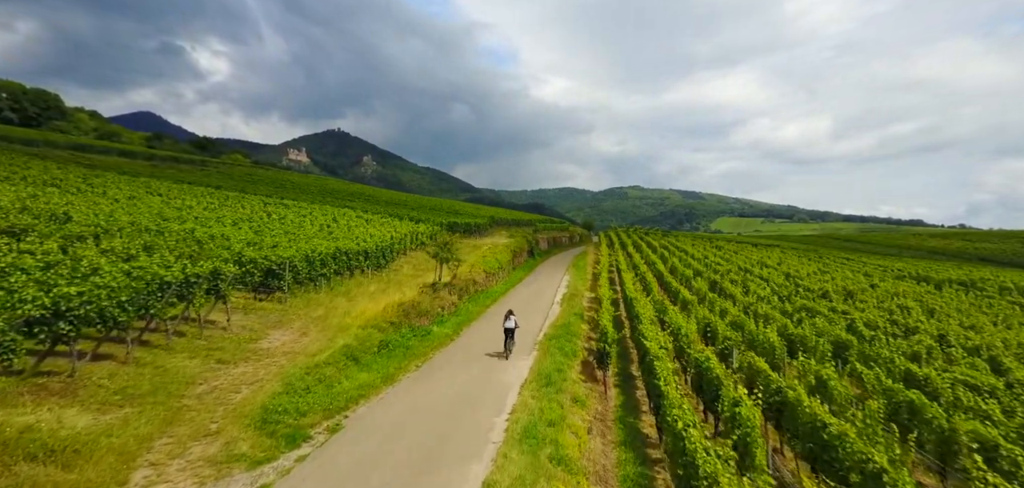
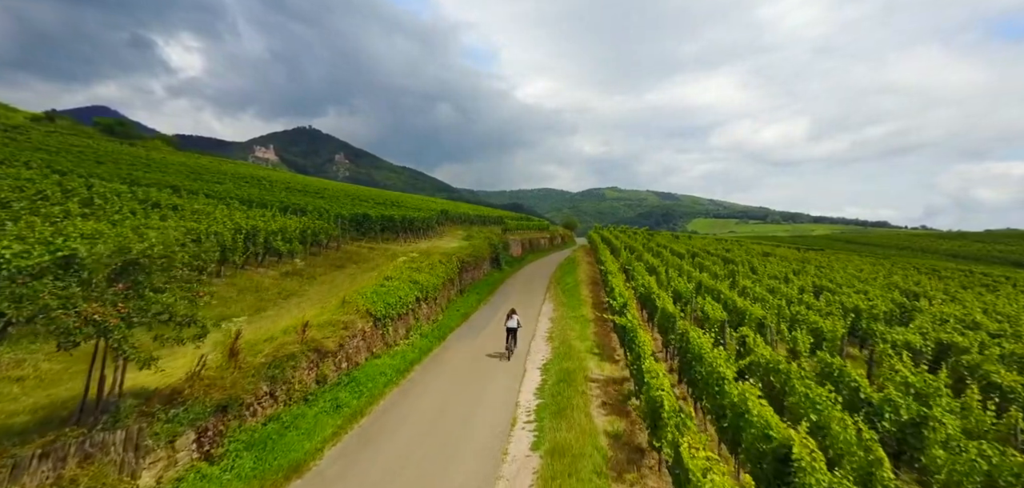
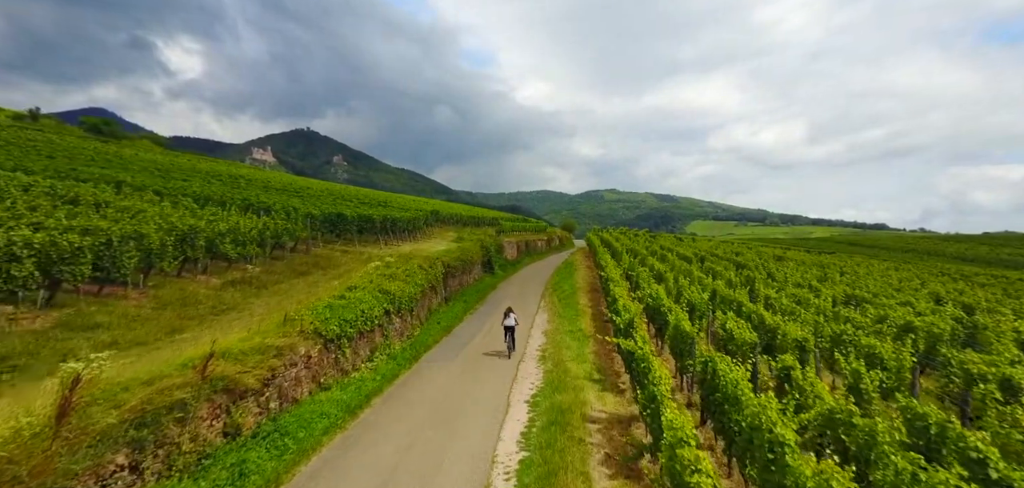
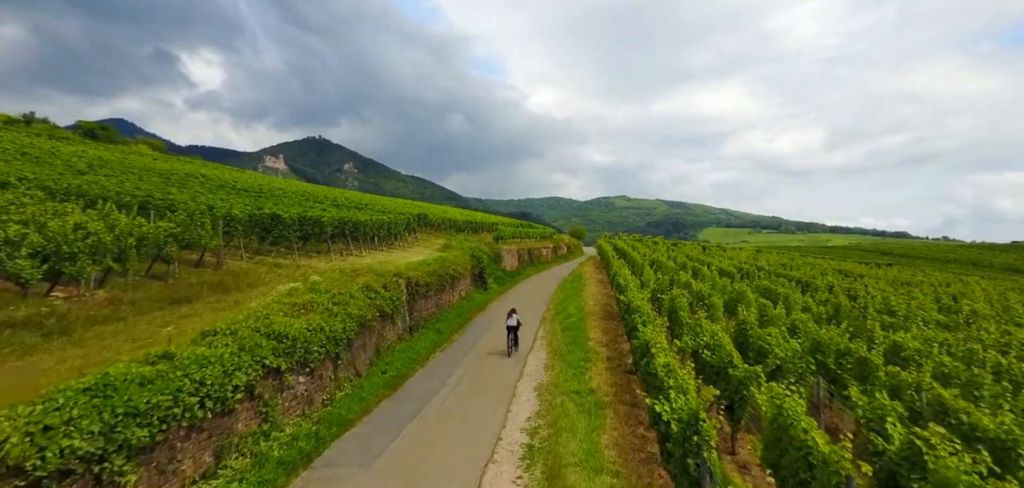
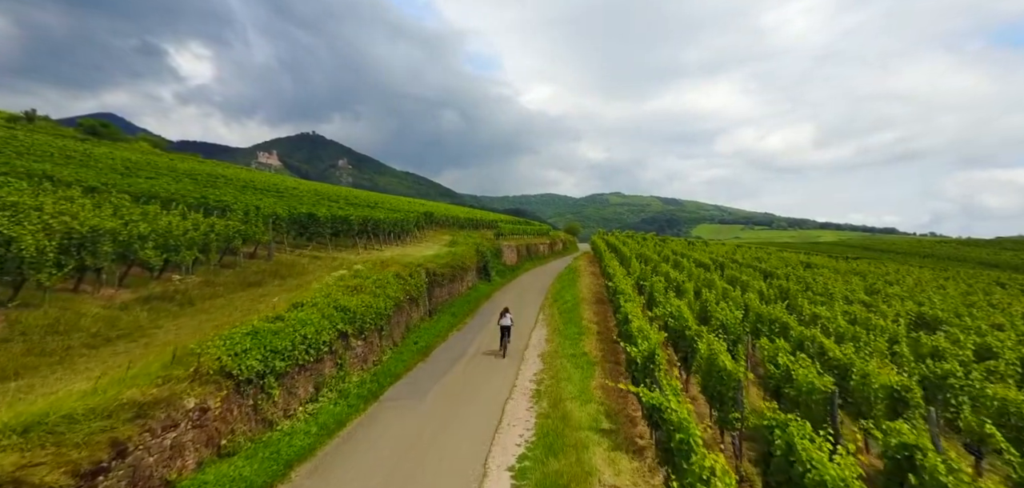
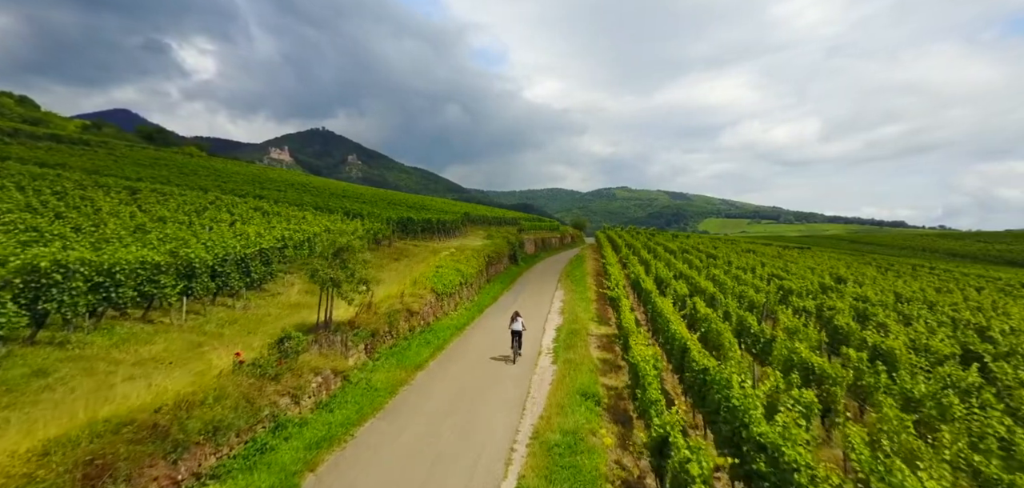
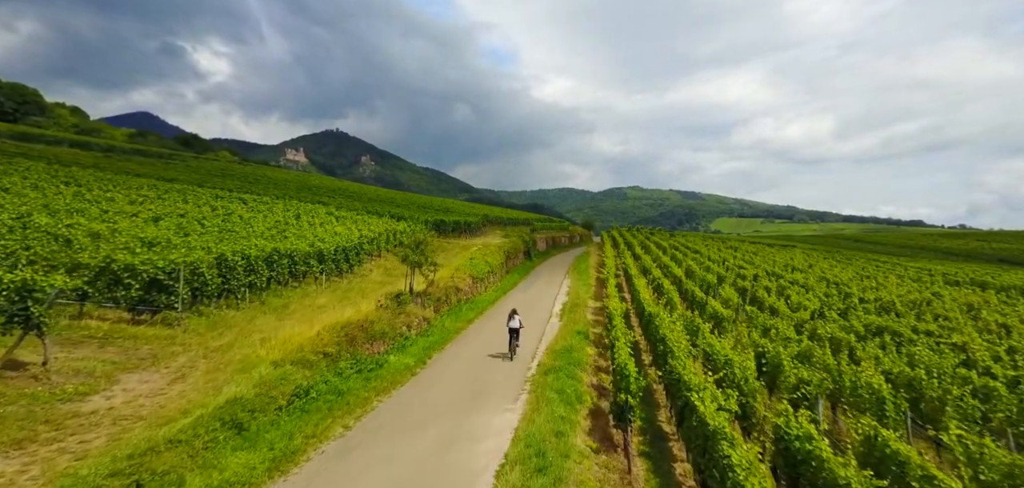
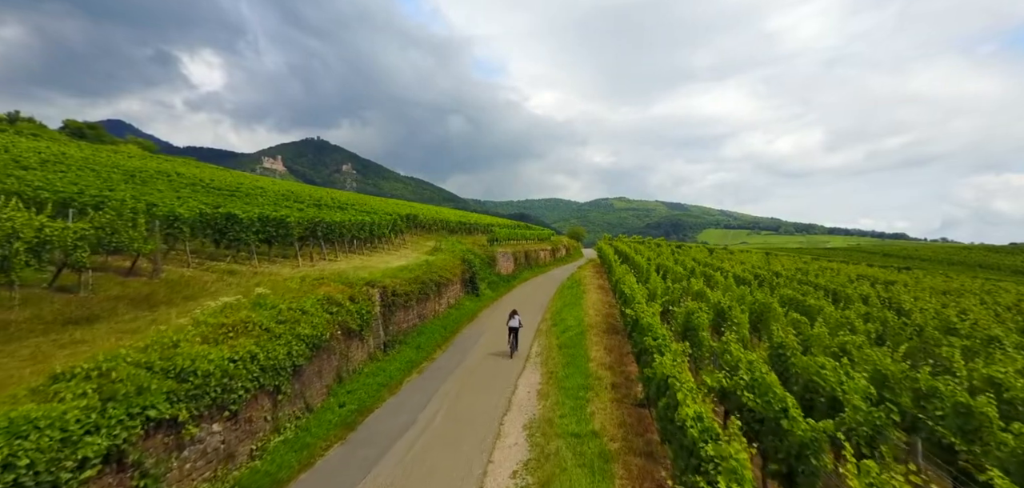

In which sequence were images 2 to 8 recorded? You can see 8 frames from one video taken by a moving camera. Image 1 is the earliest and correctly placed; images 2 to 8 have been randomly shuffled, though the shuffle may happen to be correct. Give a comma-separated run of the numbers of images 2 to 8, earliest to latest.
7, 6, 2, 3, 5, 4, 8
